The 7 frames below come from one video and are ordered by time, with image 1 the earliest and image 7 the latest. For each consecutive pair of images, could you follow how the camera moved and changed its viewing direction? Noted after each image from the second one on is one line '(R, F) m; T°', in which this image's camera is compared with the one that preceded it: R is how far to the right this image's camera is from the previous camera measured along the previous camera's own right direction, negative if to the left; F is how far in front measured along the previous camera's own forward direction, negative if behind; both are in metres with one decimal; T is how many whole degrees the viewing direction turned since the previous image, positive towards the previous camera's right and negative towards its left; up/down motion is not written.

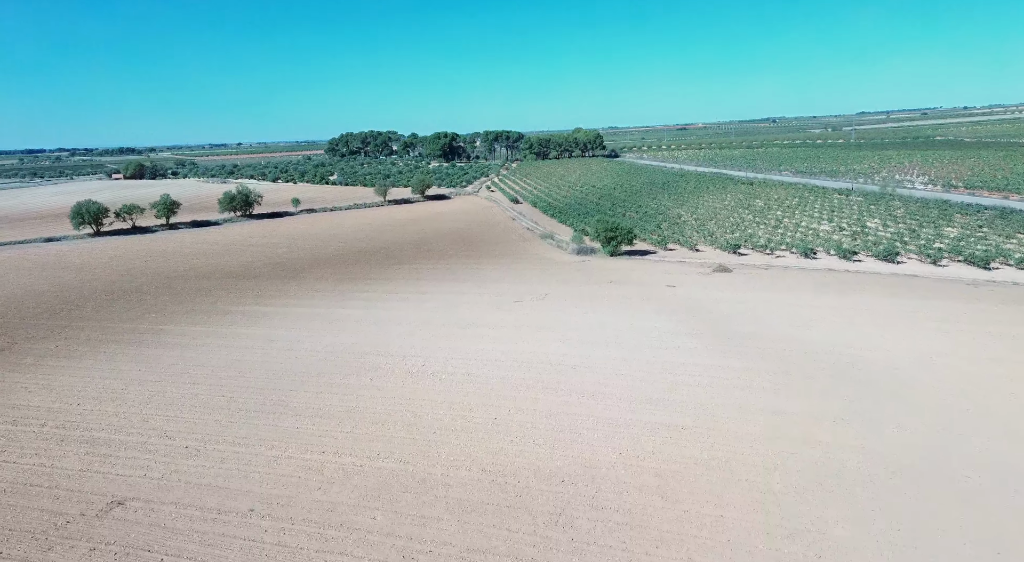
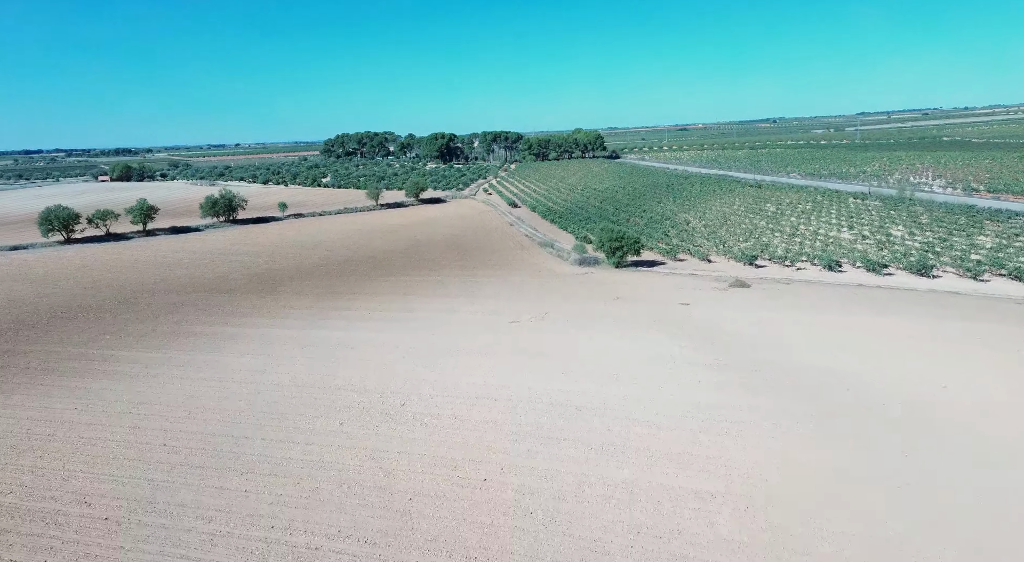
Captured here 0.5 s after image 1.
(+0.2, +3.2) m; 0°
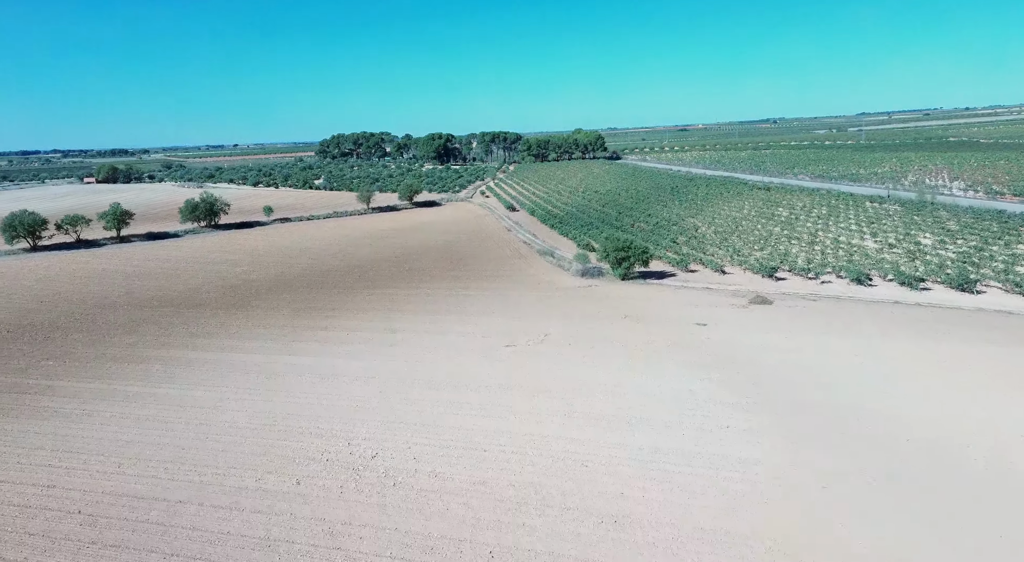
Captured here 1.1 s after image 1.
(+0.2, +3.2) m; 0°
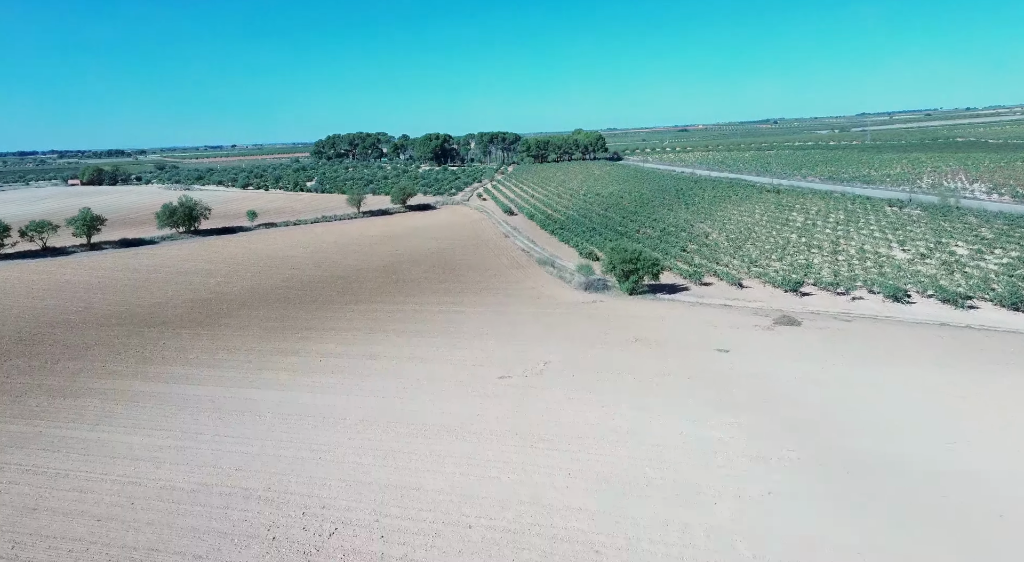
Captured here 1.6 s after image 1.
(+0.2, +3.3) m; 0°
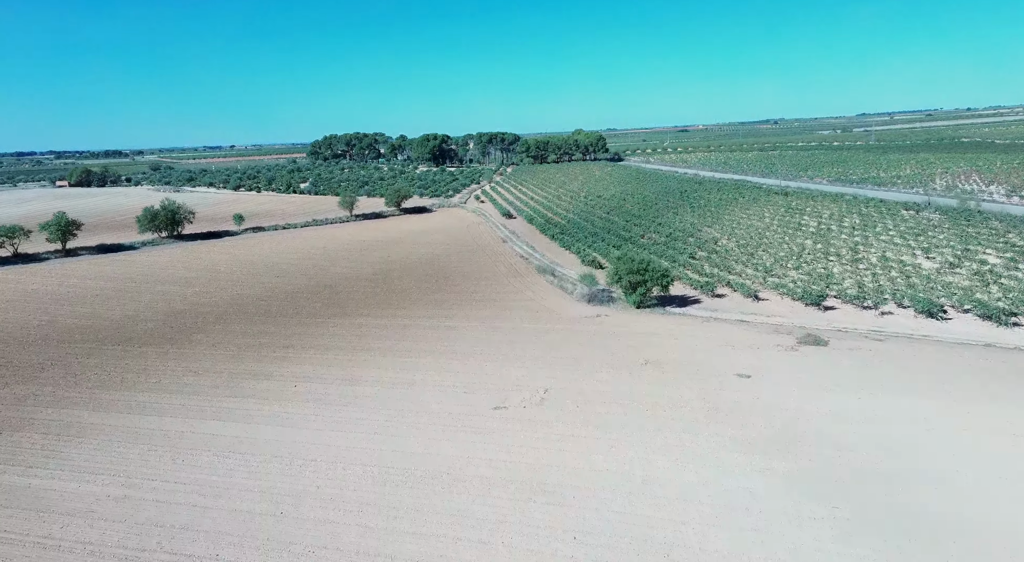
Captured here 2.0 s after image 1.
(+0.1, +2.4) m; 0°
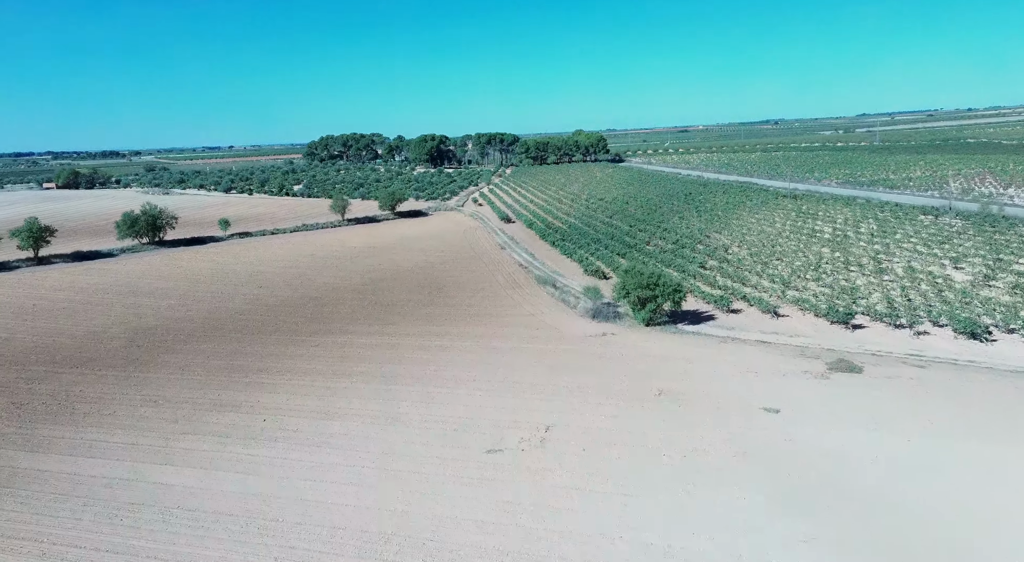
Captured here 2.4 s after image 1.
(+0.1, +2.4) m; 0°
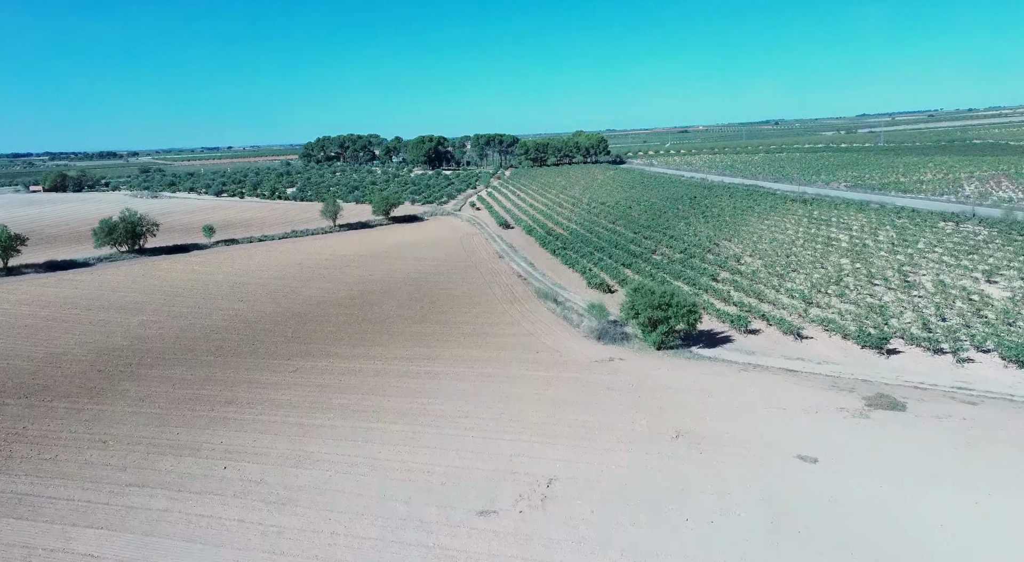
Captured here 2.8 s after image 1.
(+0.1, +2.4) m; 0°
